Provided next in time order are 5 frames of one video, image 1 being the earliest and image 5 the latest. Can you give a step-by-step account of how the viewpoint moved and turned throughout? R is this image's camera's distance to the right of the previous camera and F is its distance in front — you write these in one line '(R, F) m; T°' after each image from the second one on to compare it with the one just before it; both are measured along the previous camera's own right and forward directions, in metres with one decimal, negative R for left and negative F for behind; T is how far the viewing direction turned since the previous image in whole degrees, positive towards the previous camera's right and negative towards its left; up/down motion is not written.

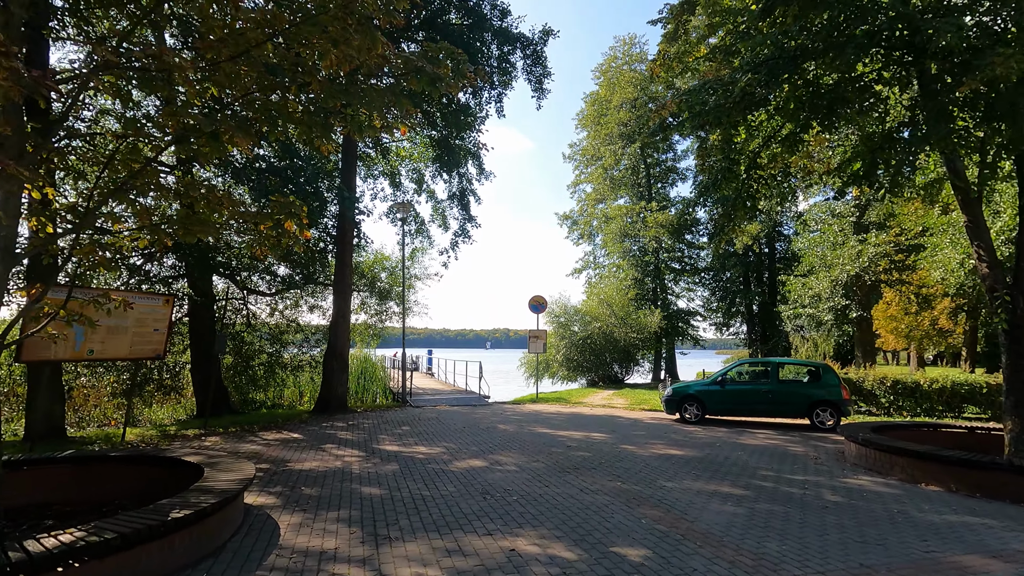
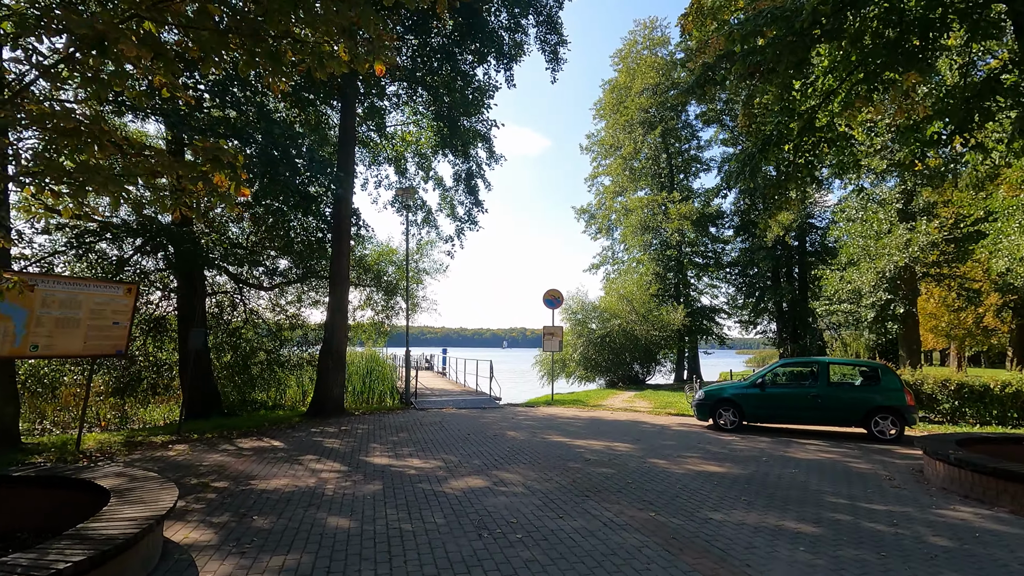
(+0.1, +1.2) m; -2°
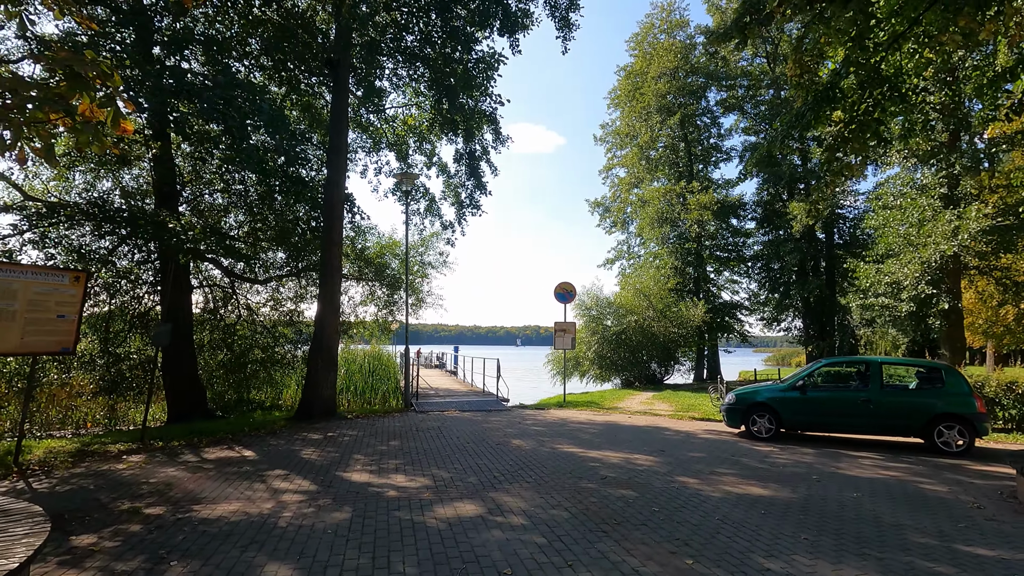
(+0.1, +1.1) m; -1°
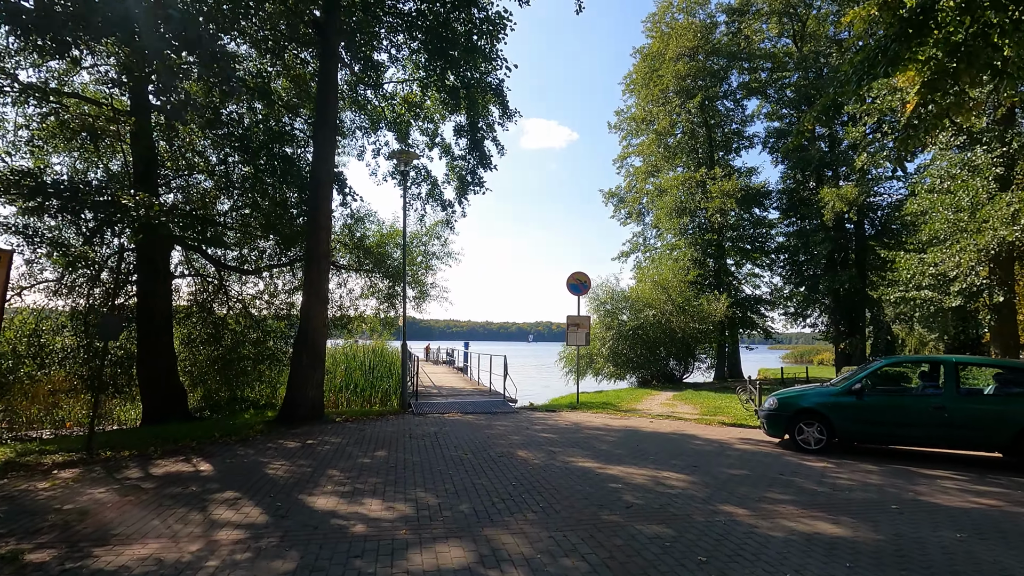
(+0.1, +1.2) m; -1°
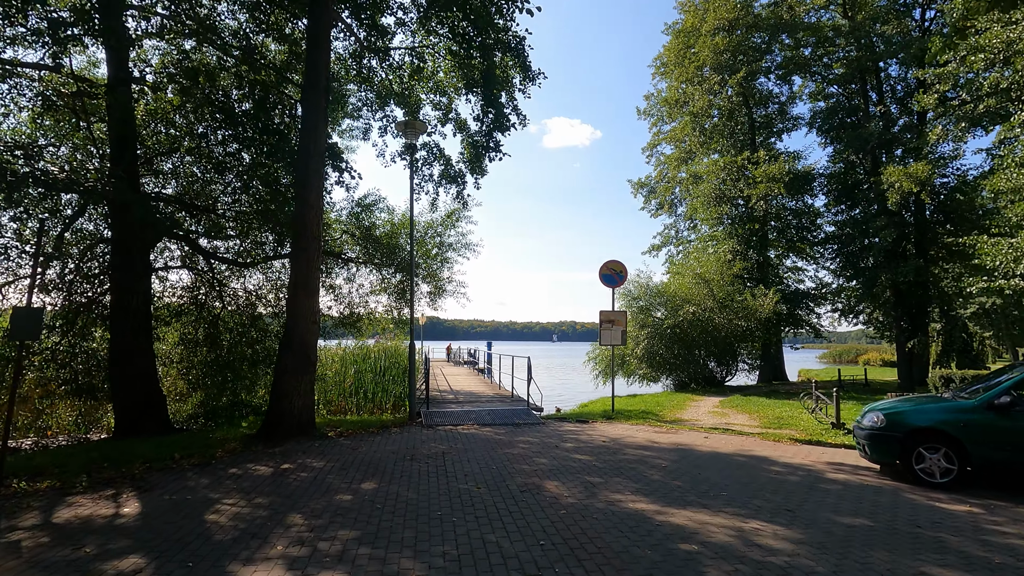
(0.0, +1.7) m; -3°
